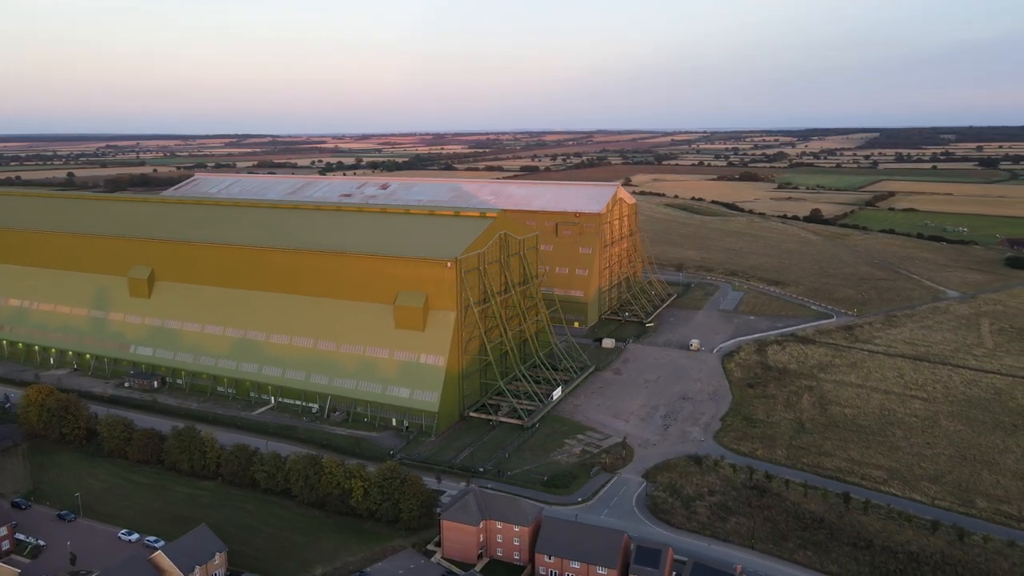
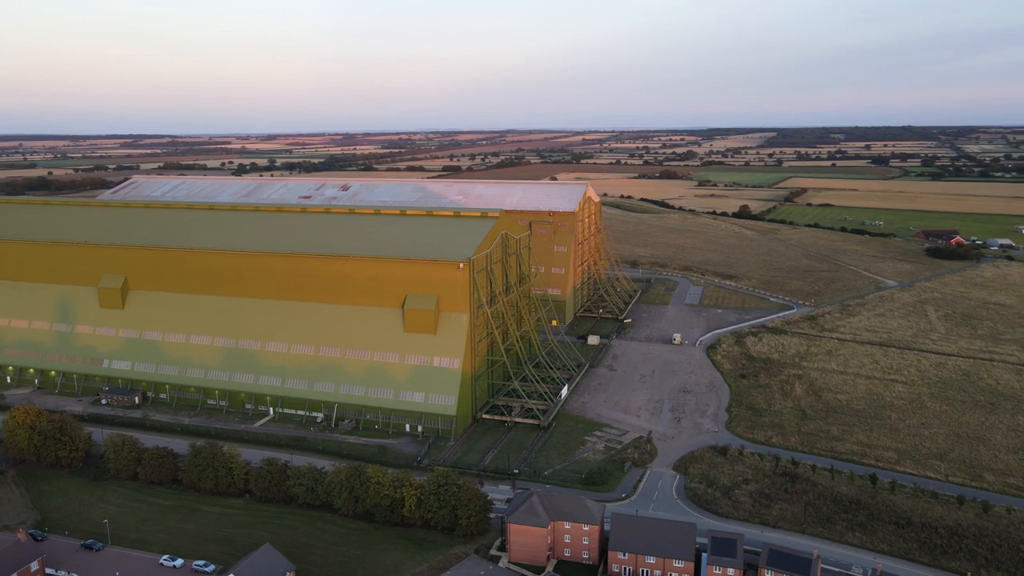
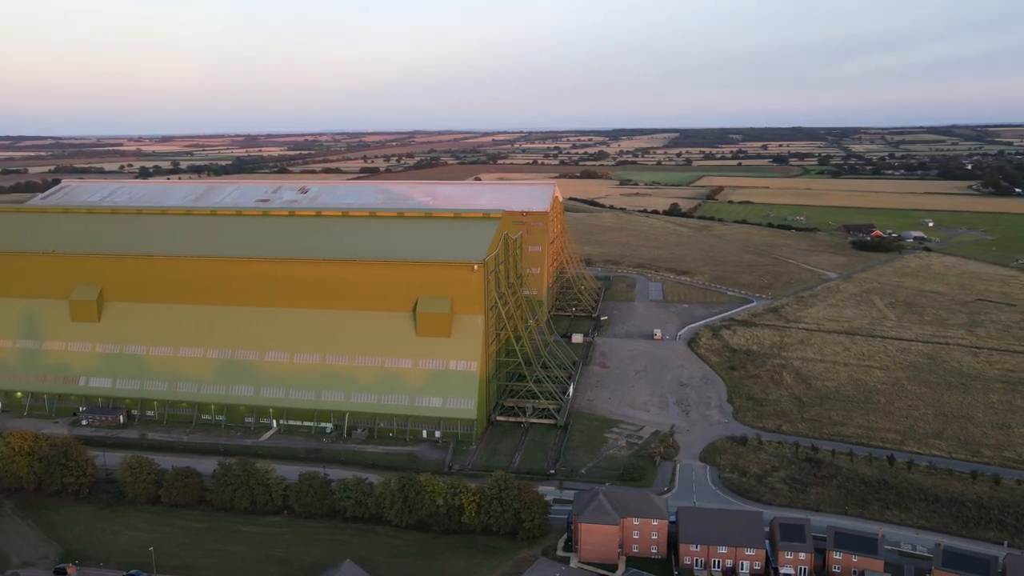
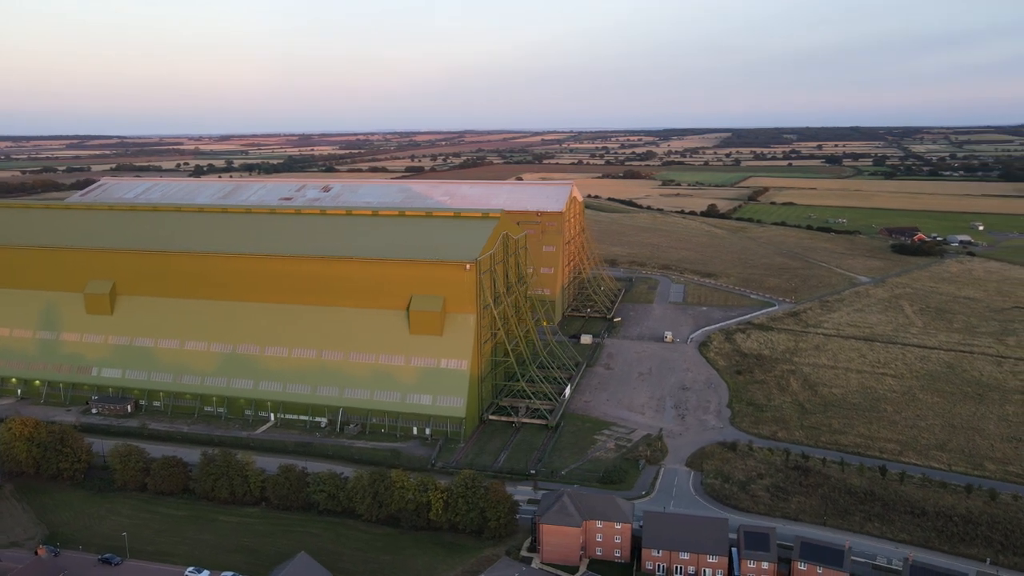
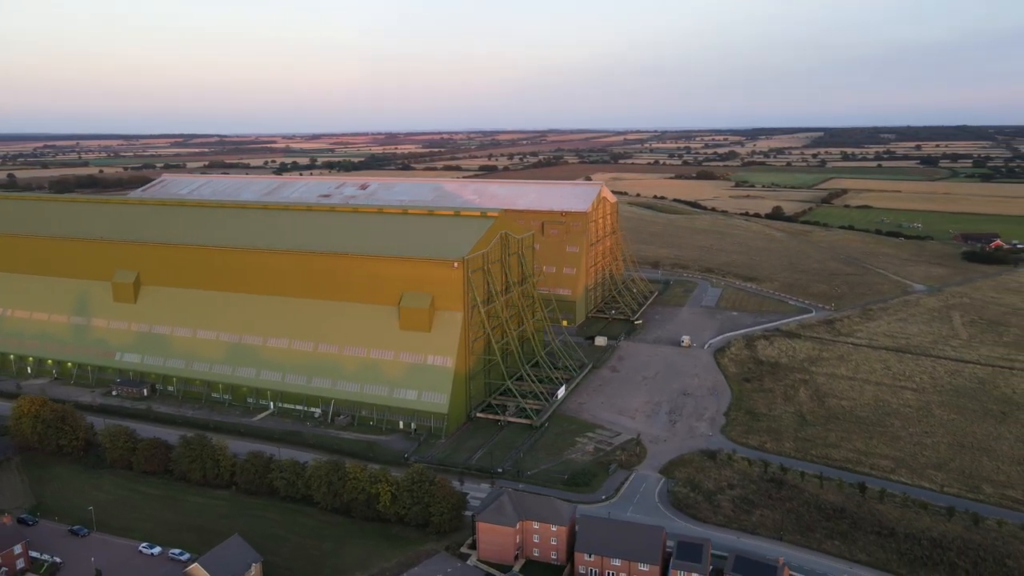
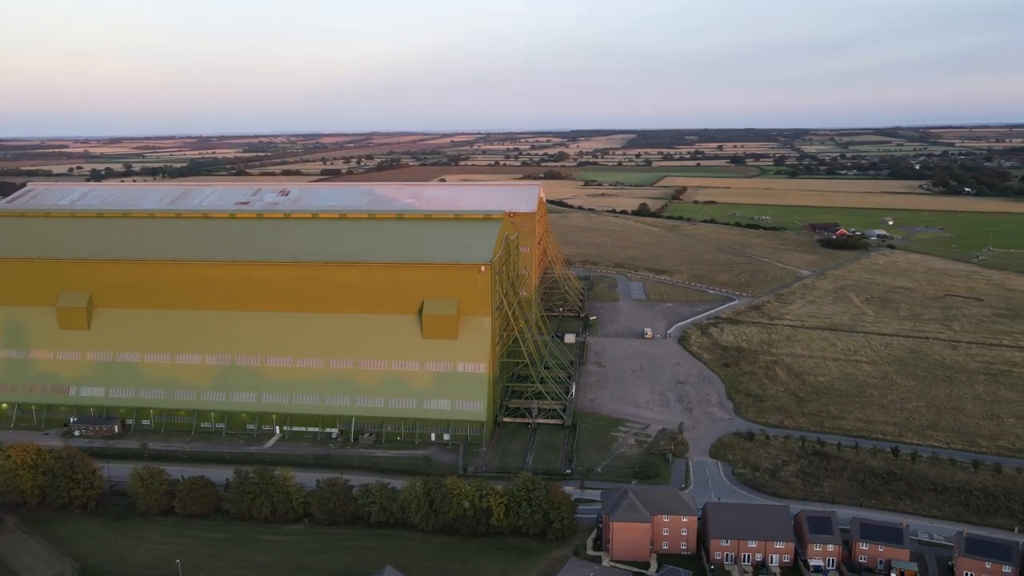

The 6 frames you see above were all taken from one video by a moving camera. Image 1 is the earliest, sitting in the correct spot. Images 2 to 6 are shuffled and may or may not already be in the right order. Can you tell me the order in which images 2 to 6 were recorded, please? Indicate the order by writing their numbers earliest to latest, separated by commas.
5, 2, 4, 3, 6
